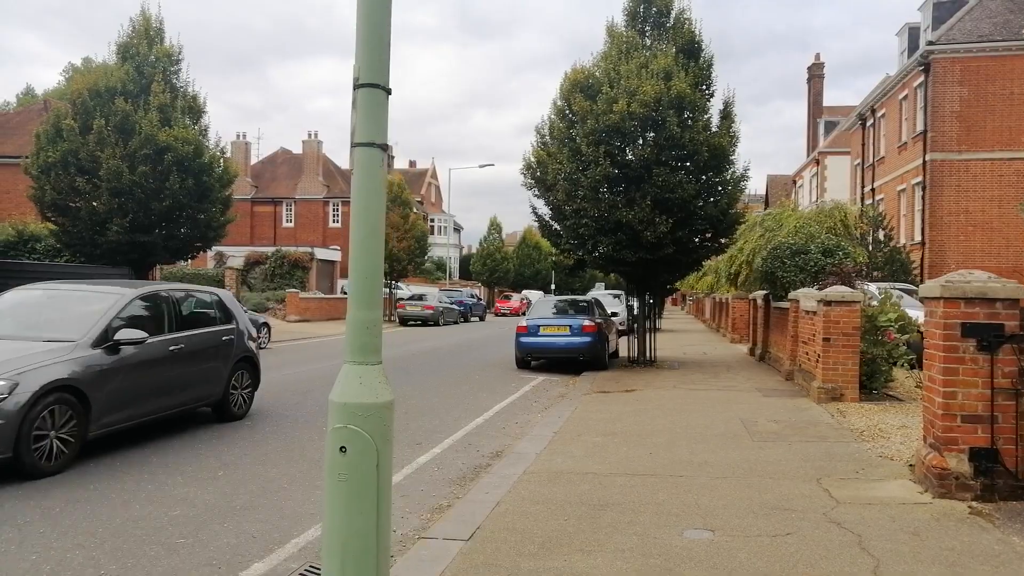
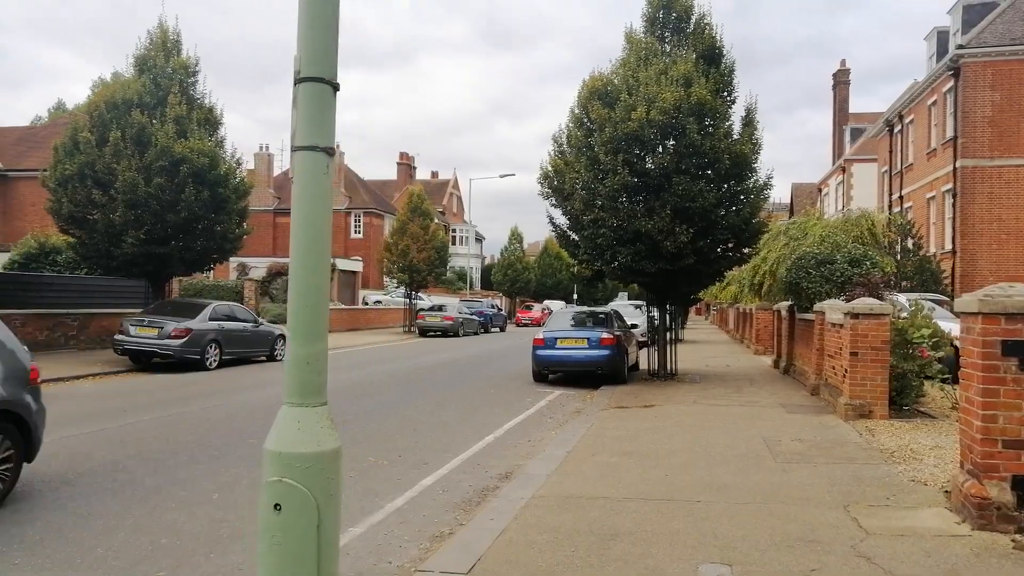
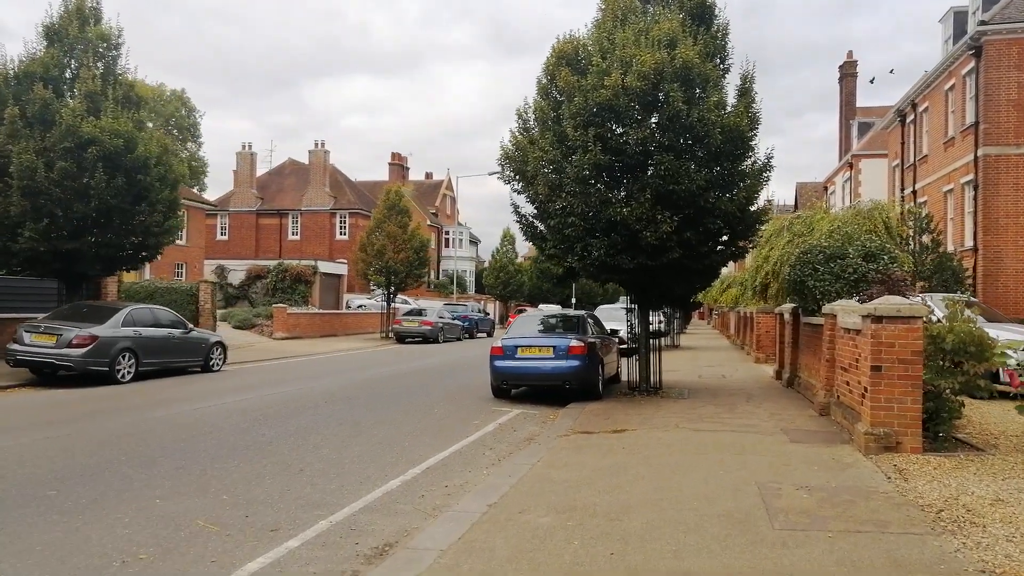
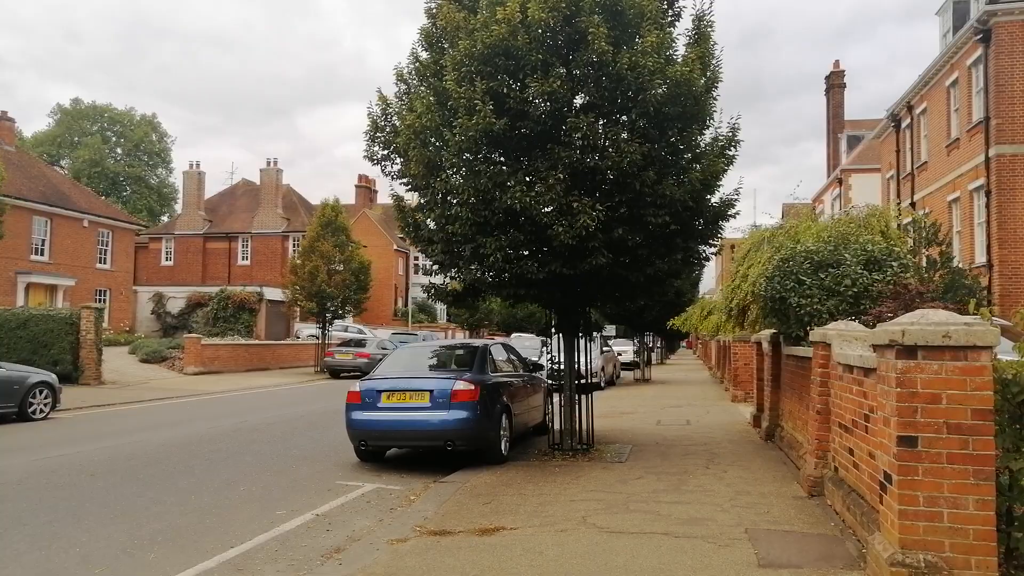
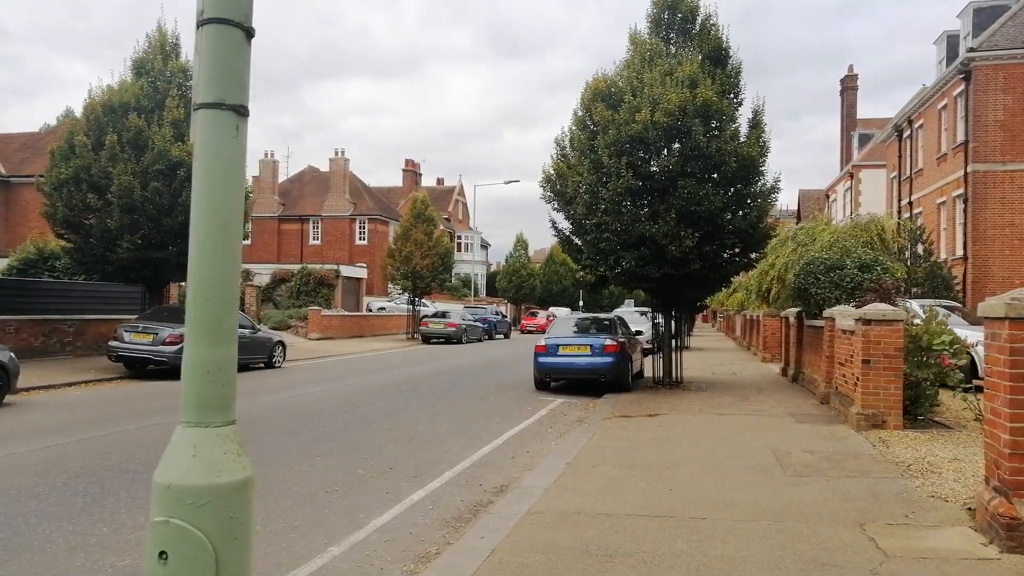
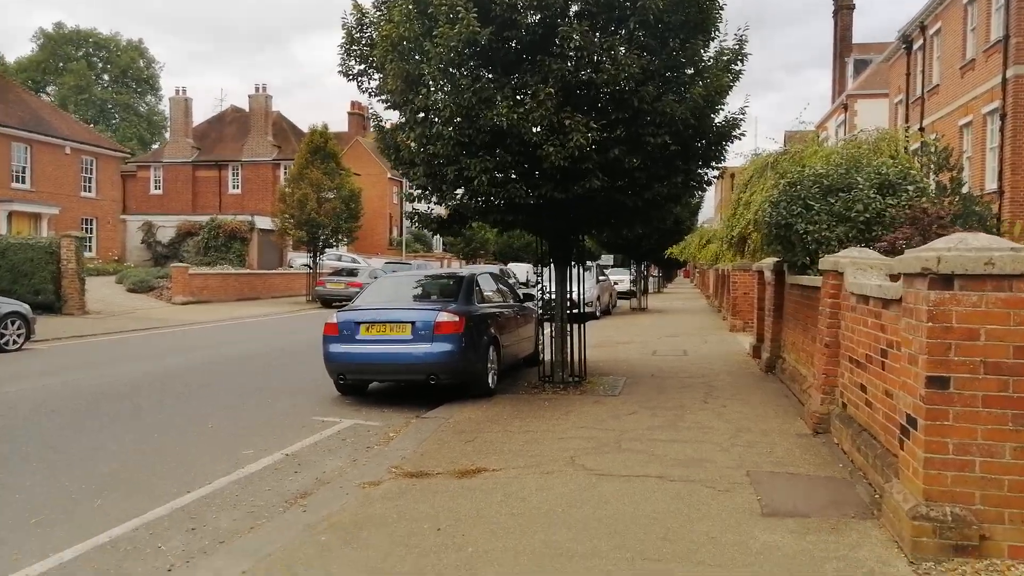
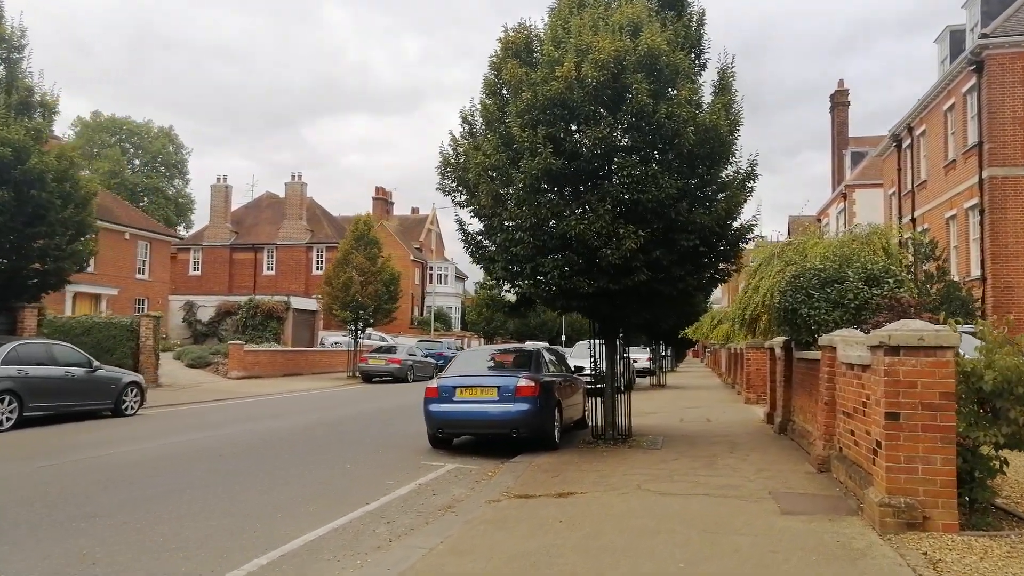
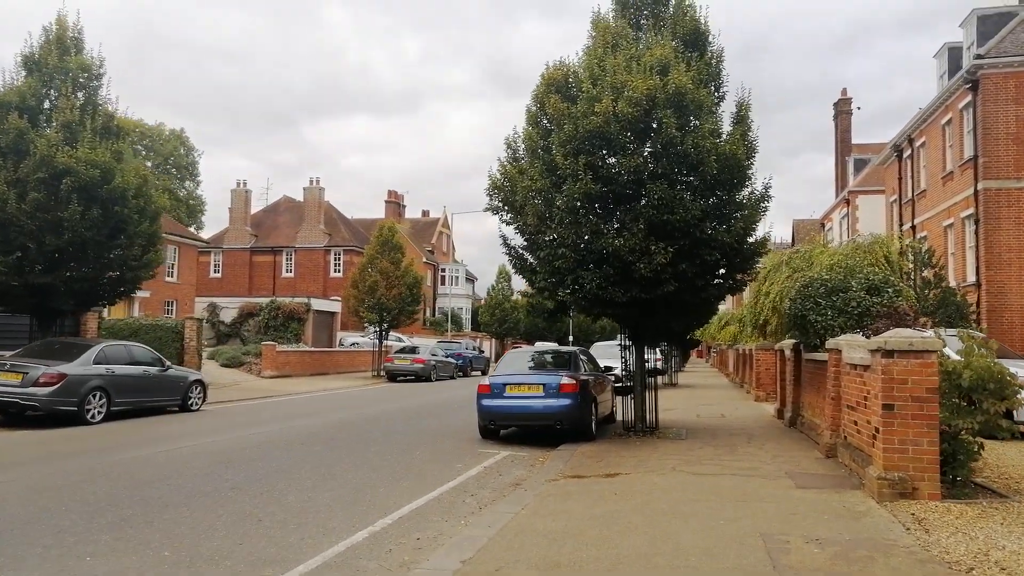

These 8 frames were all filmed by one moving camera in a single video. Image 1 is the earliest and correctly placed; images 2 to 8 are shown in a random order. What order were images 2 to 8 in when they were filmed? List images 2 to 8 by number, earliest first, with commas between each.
2, 5, 3, 8, 7, 4, 6
